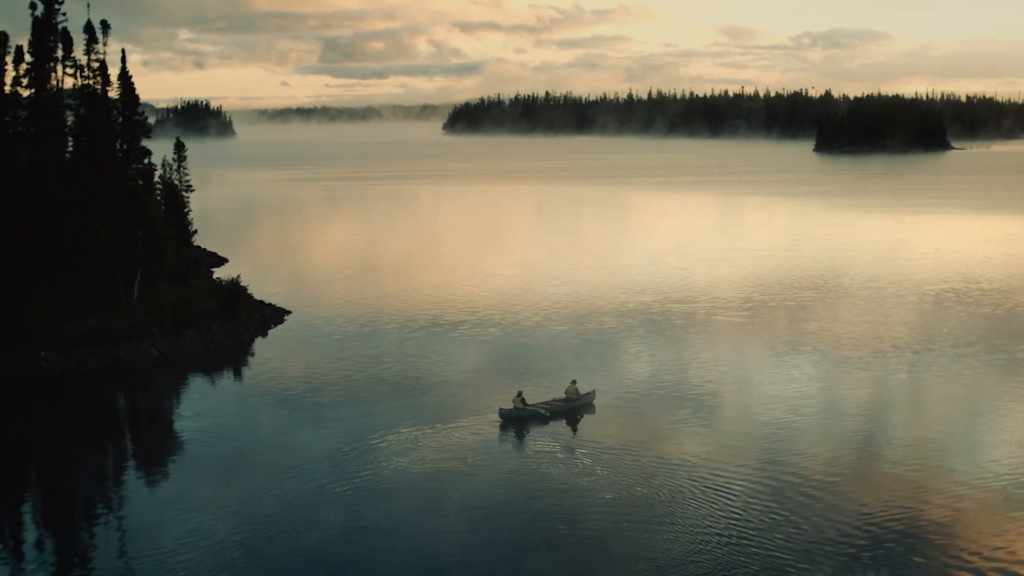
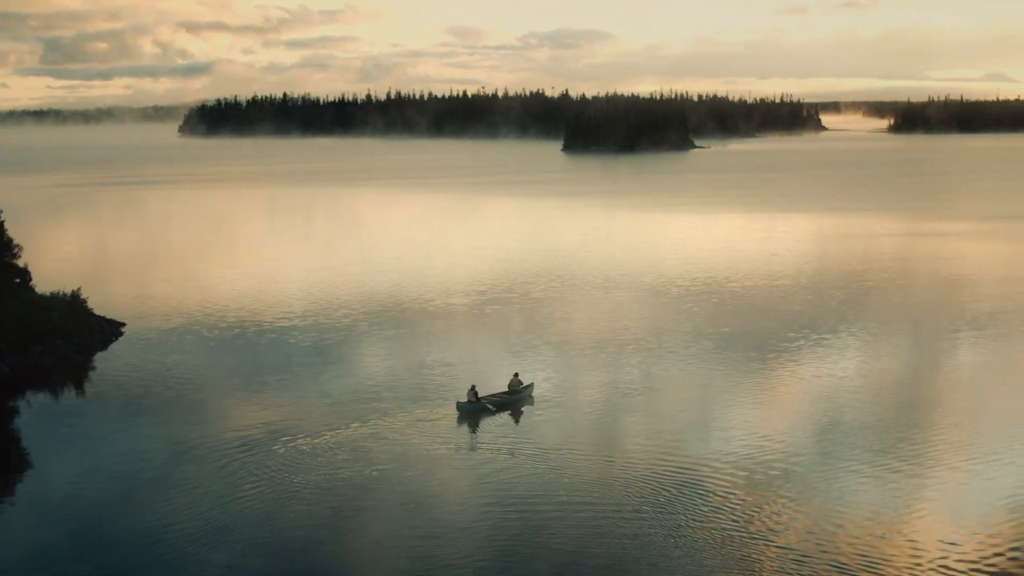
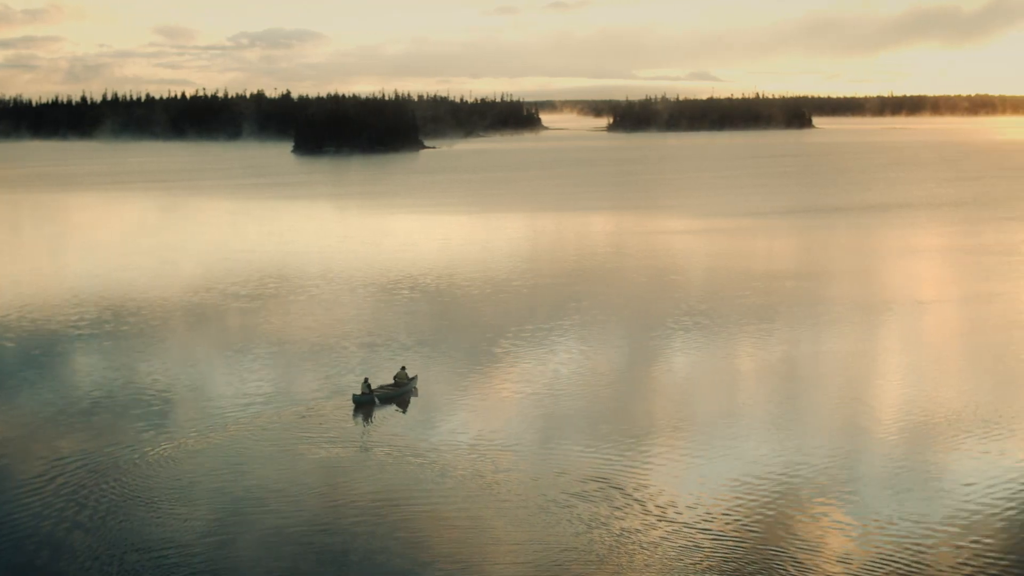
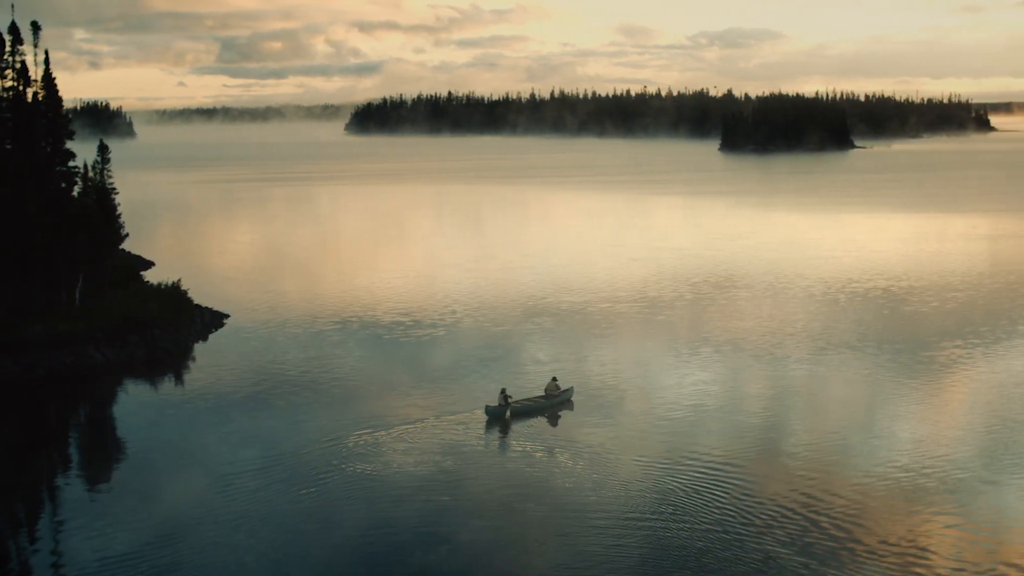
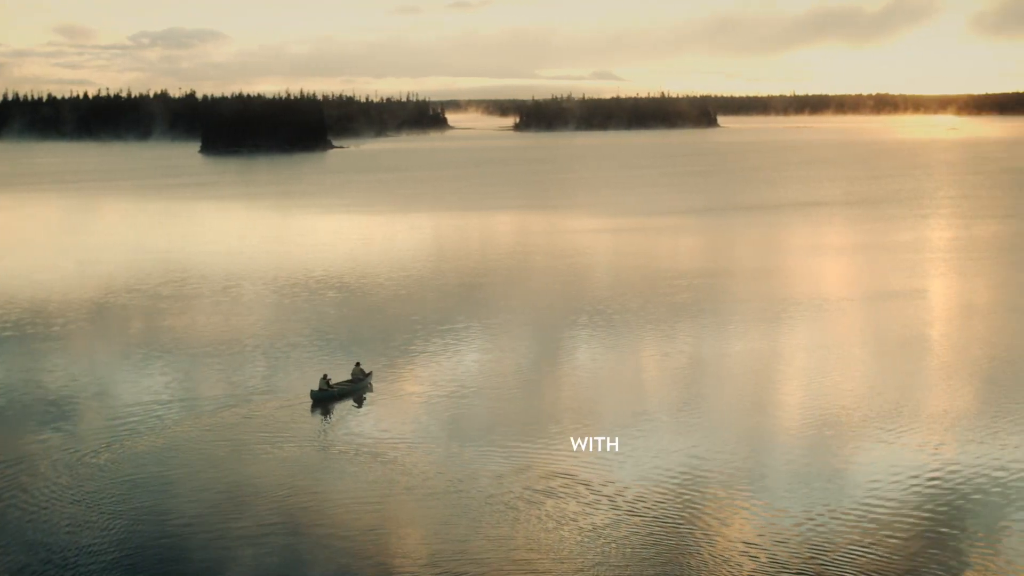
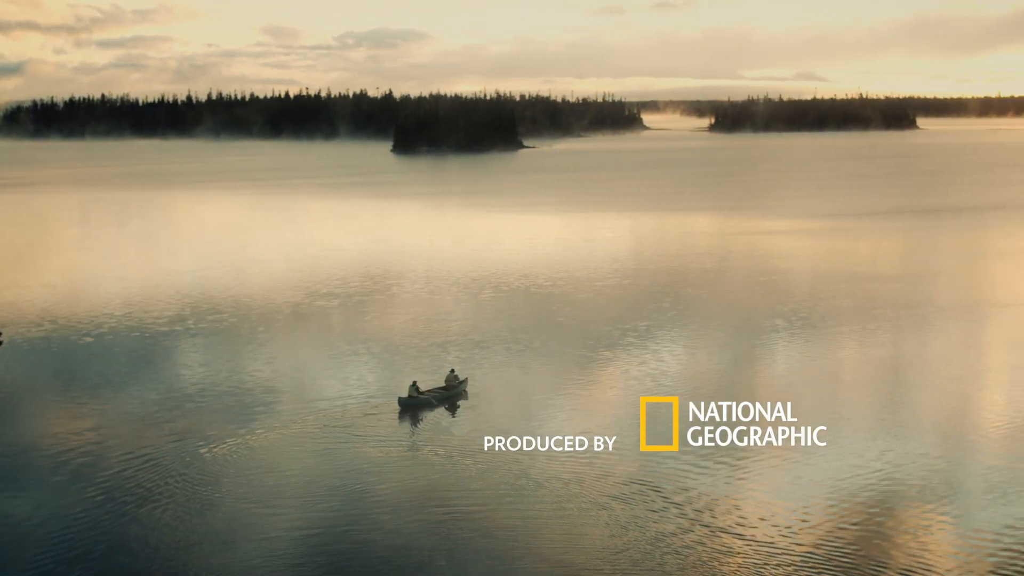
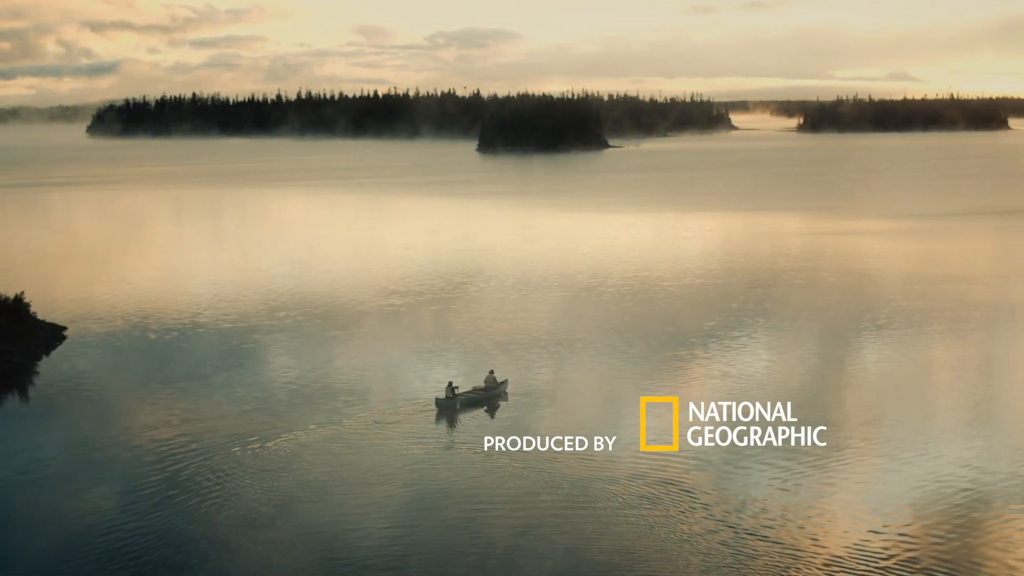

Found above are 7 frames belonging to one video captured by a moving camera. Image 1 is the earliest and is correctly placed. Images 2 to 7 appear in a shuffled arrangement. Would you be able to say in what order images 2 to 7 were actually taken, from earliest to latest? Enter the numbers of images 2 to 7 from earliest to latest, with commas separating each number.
4, 2, 7, 6, 3, 5
